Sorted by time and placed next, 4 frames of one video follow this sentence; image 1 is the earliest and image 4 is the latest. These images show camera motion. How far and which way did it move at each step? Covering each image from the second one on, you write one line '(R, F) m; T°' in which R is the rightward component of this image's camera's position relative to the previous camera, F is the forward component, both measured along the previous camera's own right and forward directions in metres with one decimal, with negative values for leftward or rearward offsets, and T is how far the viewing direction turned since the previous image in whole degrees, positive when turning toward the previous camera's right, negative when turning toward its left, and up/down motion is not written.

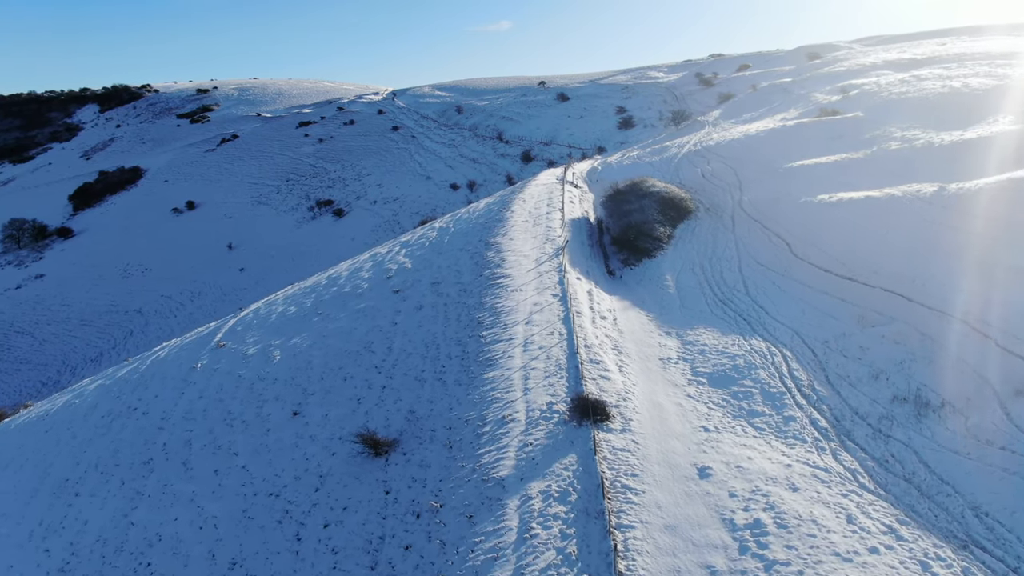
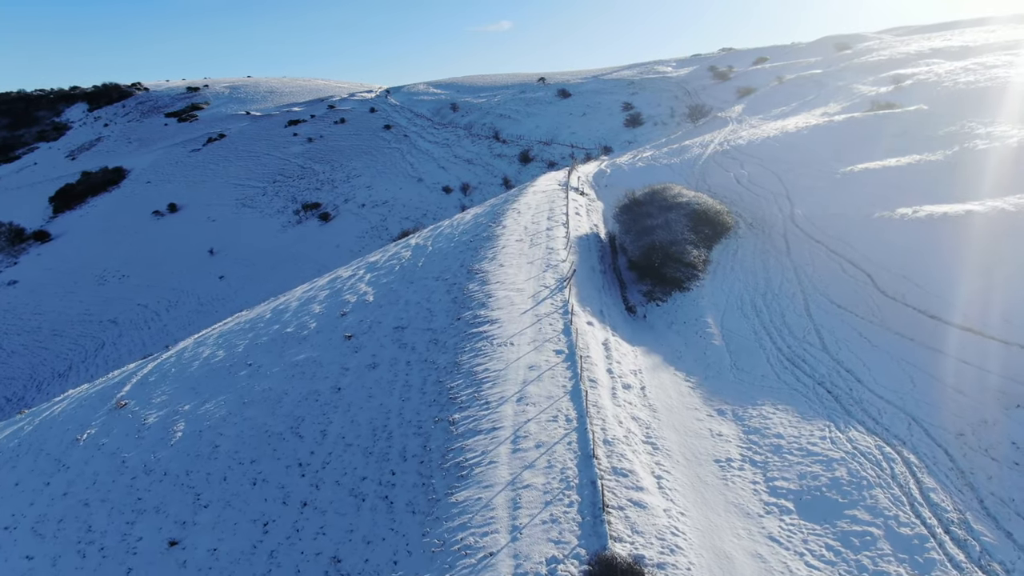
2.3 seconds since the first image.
(+0.3, +6.0) m; 0°
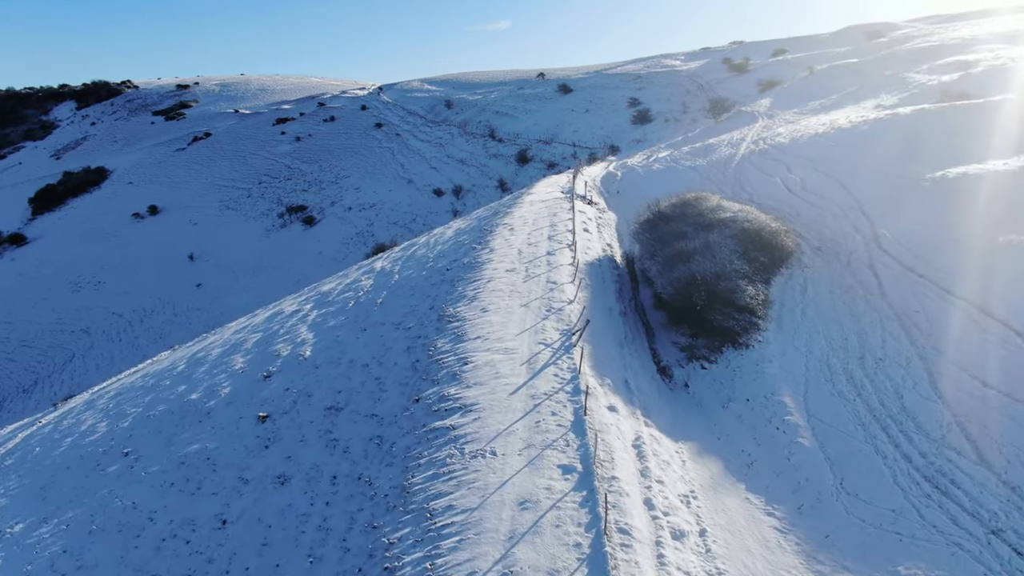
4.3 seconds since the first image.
(+0.3, +5.7) m; 0°
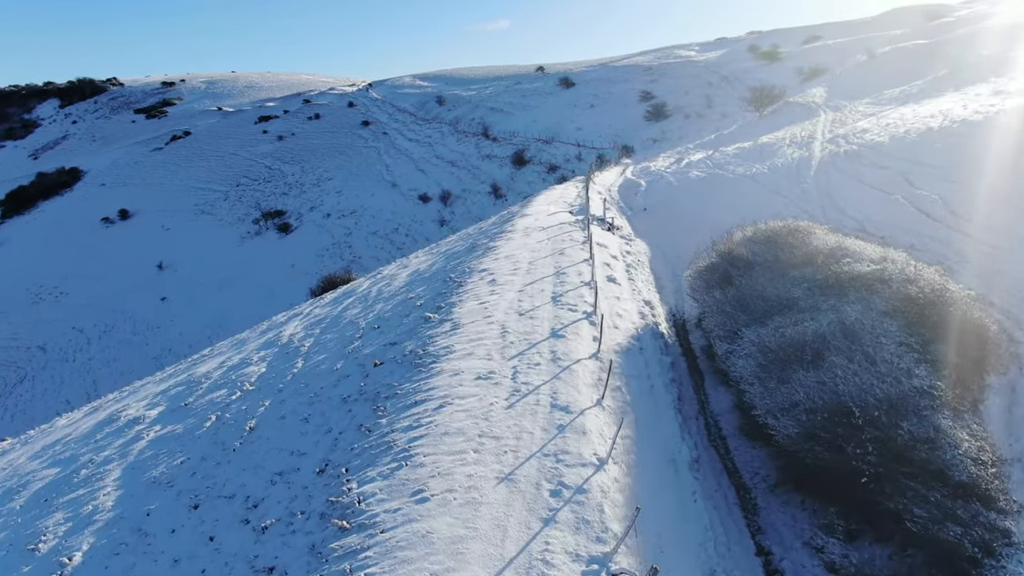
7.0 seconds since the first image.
(+0.4, +7.8) m; 0°
